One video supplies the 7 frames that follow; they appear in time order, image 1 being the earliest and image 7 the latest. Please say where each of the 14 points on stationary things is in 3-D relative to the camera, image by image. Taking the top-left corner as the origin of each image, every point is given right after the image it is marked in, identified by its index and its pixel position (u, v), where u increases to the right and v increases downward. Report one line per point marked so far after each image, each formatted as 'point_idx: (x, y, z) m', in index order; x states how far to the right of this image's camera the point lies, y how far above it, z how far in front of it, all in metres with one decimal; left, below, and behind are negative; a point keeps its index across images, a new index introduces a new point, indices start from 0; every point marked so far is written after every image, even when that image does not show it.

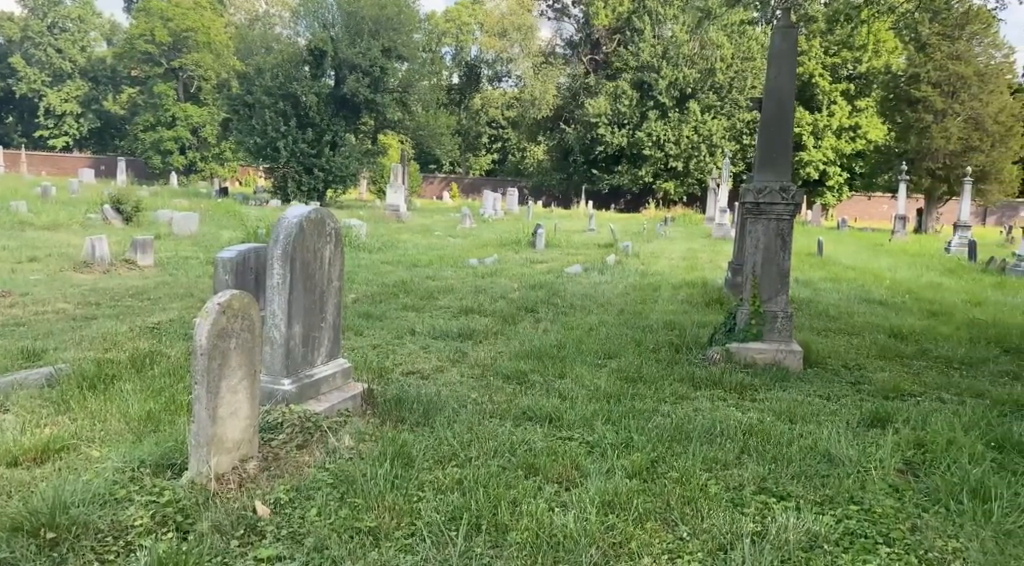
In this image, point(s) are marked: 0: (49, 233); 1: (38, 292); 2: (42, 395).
0: (-9.5, +1.0, +16.9) m
1: (-5.0, -0.1, +8.9) m
2: (-2.4, -0.6, +4.3) m
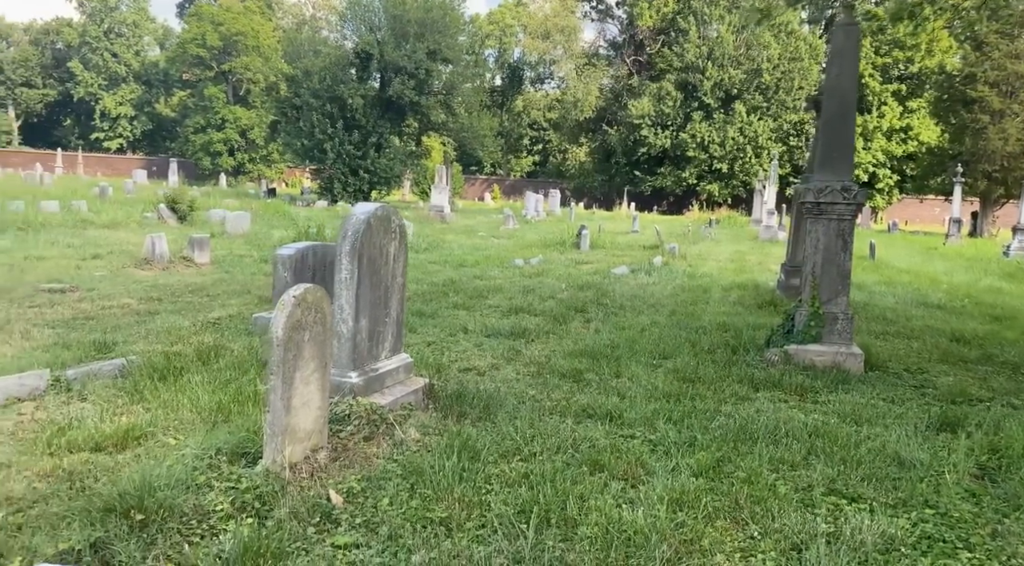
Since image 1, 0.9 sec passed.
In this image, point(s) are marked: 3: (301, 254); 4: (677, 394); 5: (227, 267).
0: (-8.5, +1.1, +17.4) m
1: (-4.5, 0.0, +9.2) m
2: (-2.1, -0.5, +4.4) m
3: (-1.8, +0.2, +7.0) m
4: (+0.8, -0.5, +4.1) m
5: (-4.2, +0.2, +12.2) m
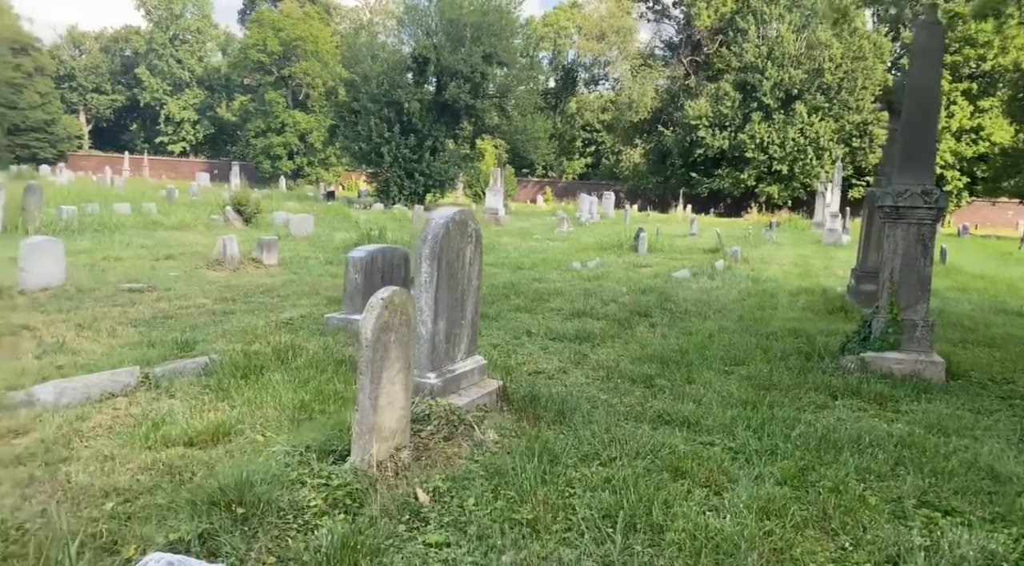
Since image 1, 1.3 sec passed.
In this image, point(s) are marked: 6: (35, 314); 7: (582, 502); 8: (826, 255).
0: (-7.2, +1.1, +18.0) m
1: (-3.8, 0.0, +9.5) m
2: (-1.7, -0.6, +4.6) m
3: (-1.2, +0.2, +7.1) m
4: (+1.2, -0.6, +4.0) m
5: (-3.3, +0.2, +12.5) m
6: (-3.8, -0.3, +6.8) m
7: (+0.2, -0.7, +2.6) m
8: (+6.9, +0.6, +18.5) m
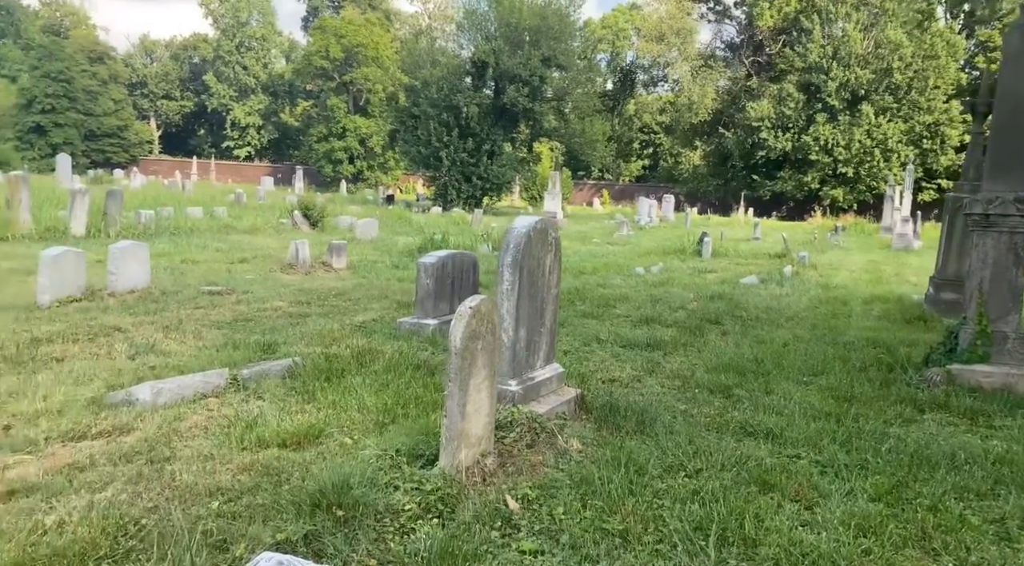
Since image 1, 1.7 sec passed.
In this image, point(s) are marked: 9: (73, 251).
0: (-5.8, +1.0, +18.5) m
1: (-3.0, -0.1, +9.7) m
2: (-1.3, -0.6, +4.7) m
3: (-0.6, +0.2, +7.2) m
4: (+1.5, -0.6, +4.0) m
5: (-2.3, +0.2, +12.7) m
6: (-3.3, -0.3, +7.1) m
7: (+0.5, -0.7, +2.6) m
8: (+8.3, +0.5, +18.0) m
9: (-3.9, +0.3, +7.5) m
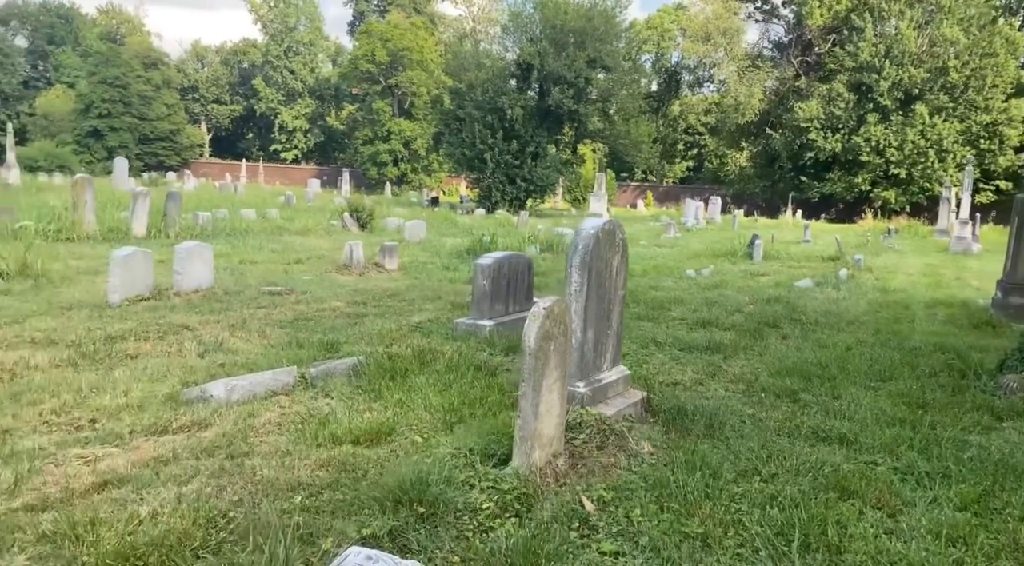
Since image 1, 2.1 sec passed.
0: (-4.7, +1.0, +18.8) m
1: (-2.4, -0.1, +9.9) m
2: (-0.9, -0.6, +4.8) m
3: (-0.1, +0.2, +7.3) m
4: (+1.9, -0.6, +3.9) m
5: (-1.5, +0.2, +12.9) m
6: (-2.8, -0.3, +7.2) m
7: (+0.7, -0.7, +2.6) m
8: (+9.4, +0.4, +17.6) m
9: (-3.4, +0.3, +7.7) m
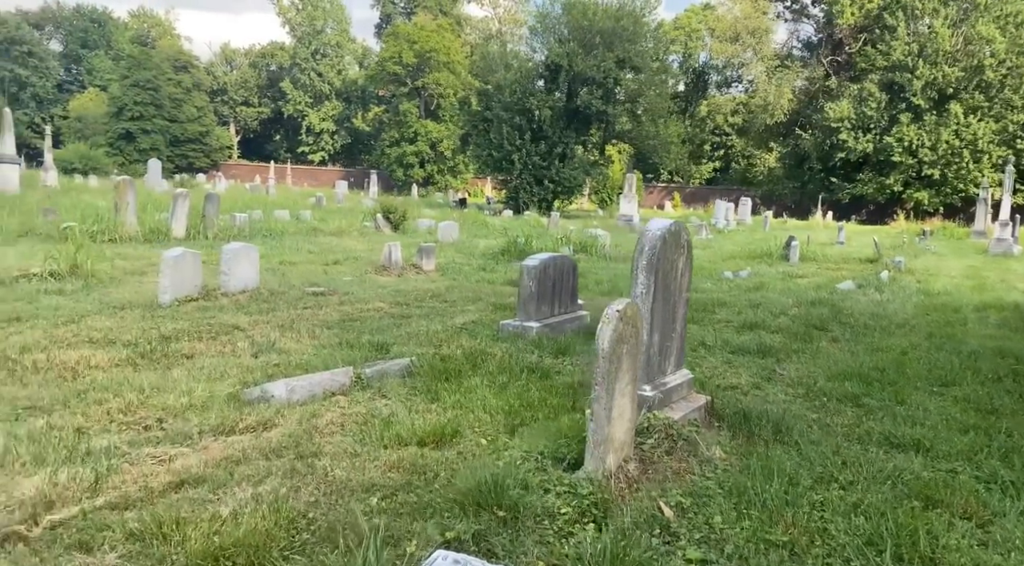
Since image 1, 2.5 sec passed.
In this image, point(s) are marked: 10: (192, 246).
0: (-3.9, +1.0, +18.9) m
1: (-1.9, -0.1, +10.0) m
2: (-0.6, -0.6, +4.8) m
3: (+0.3, +0.2, +7.3) m
4: (+2.2, -0.7, +3.8) m
5: (-0.9, +0.1, +12.9) m
6: (-2.4, -0.3, +7.3) m
7: (+1.0, -0.7, +2.6) m
8: (+10.1, +0.3, +17.2) m
9: (-3.0, +0.3, +7.8) m
10: (-6.0, +0.7, +15.7) m
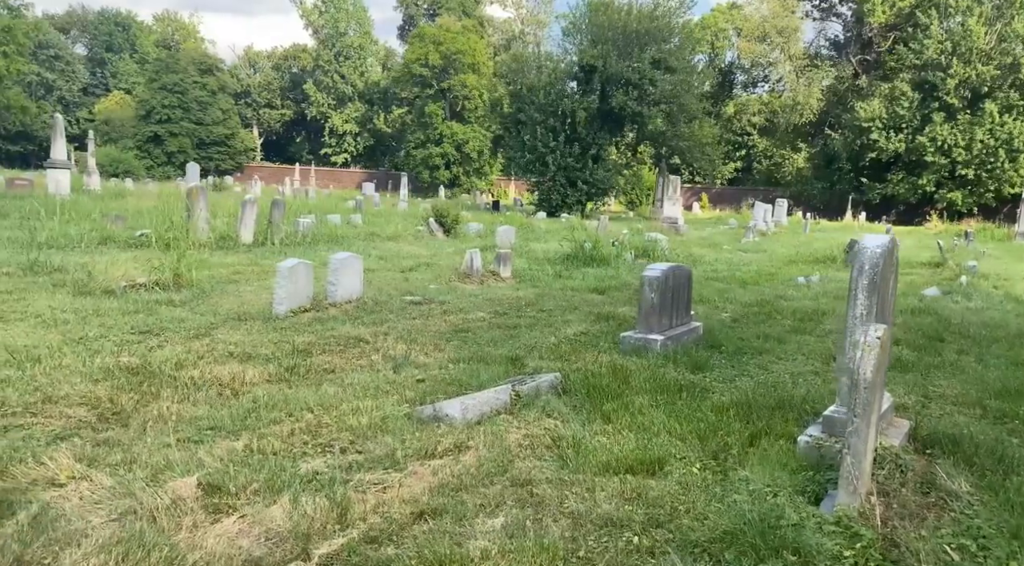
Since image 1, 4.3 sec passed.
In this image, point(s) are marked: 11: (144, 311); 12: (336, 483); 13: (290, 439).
0: (-2.5, +0.9, +18.9) m
1: (-0.7, -0.2, +9.9) m
2: (+0.3, -0.7, +4.7) m
3: (+1.3, +0.1, +7.2) m
4: (+3.0, -0.7, +3.6) m
5: (+0.3, 0.0, +12.8) m
6: (-1.3, -0.4, +7.3) m
7: (+1.8, -0.8, +2.4) m
8: (+11.5, +0.2, +16.7) m
9: (-1.9, +0.2, +7.8) m
10: (-4.7, +0.6, +15.8) m
11: (-3.3, -0.2, +7.5) m
12: (-0.7, -0.8, +3.2) m
13: (-1.1, -0.7, +3.9) m
